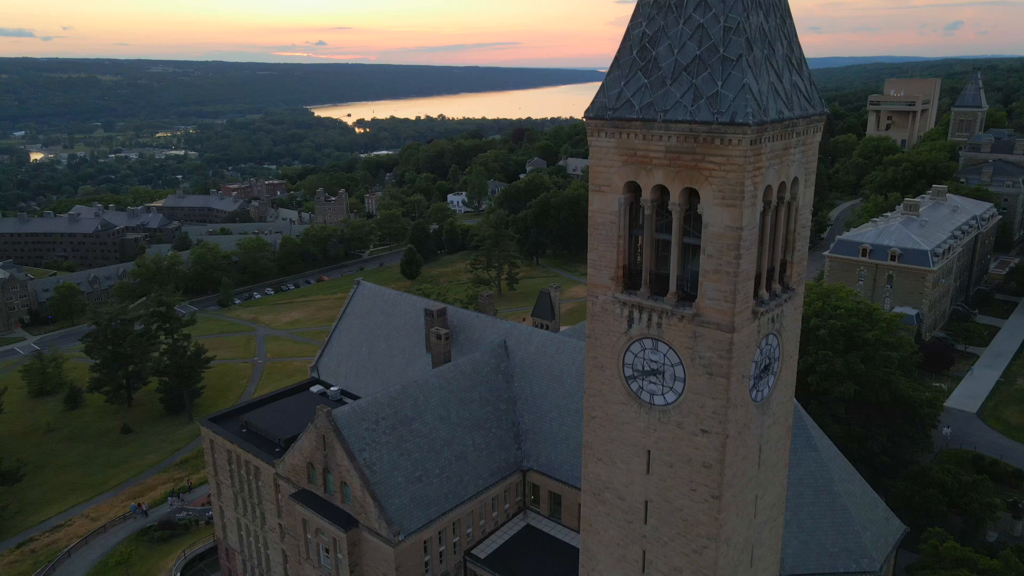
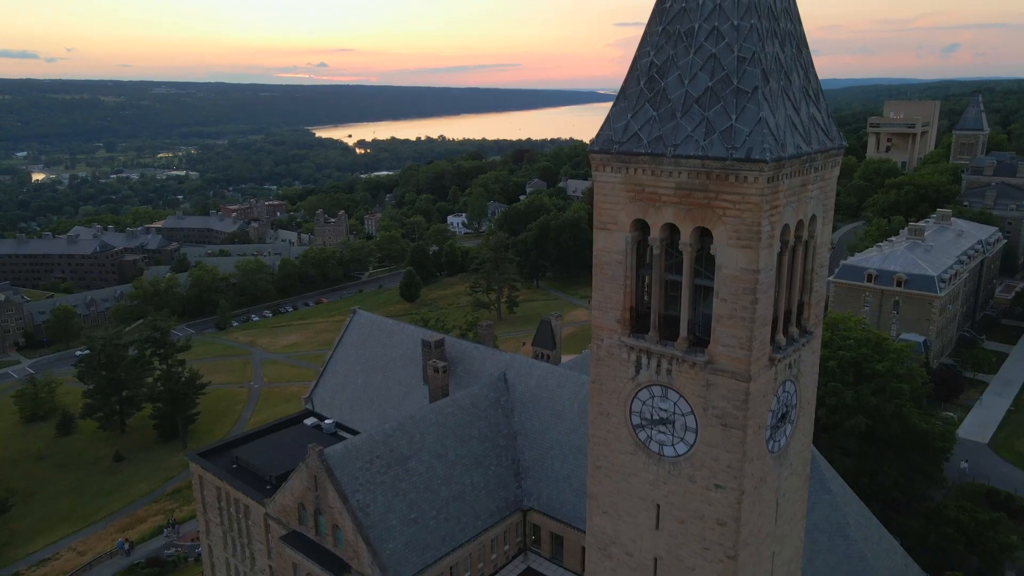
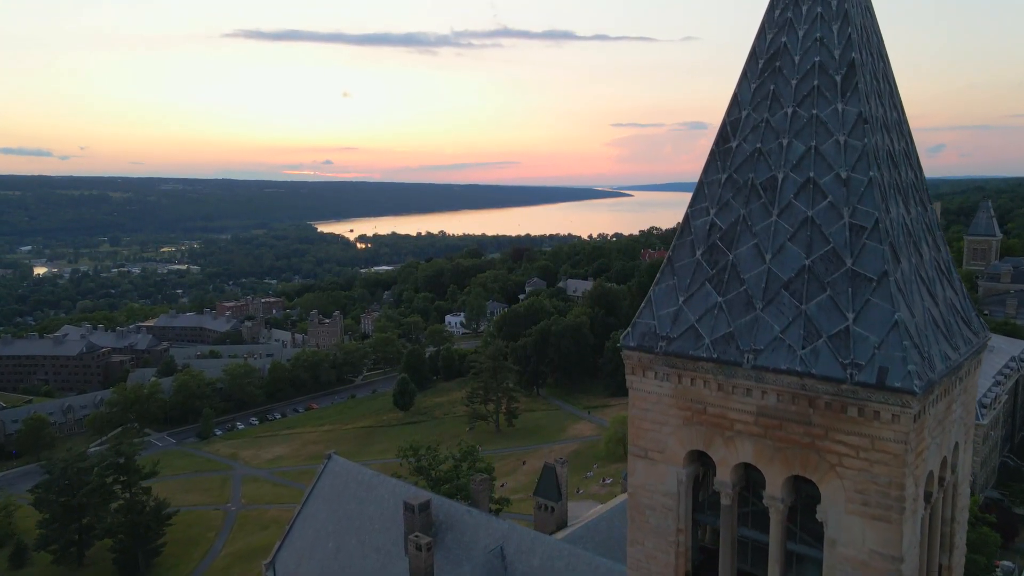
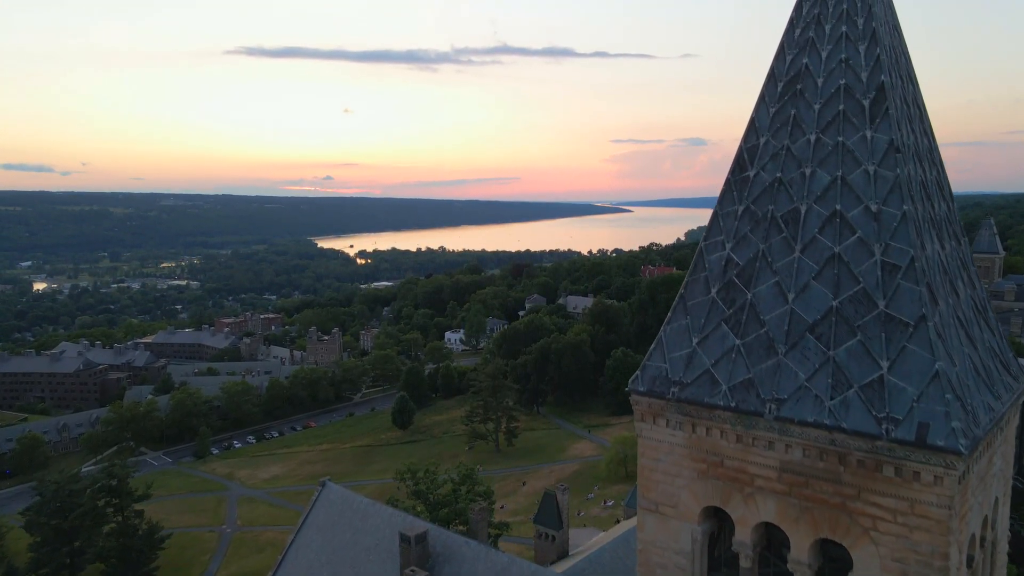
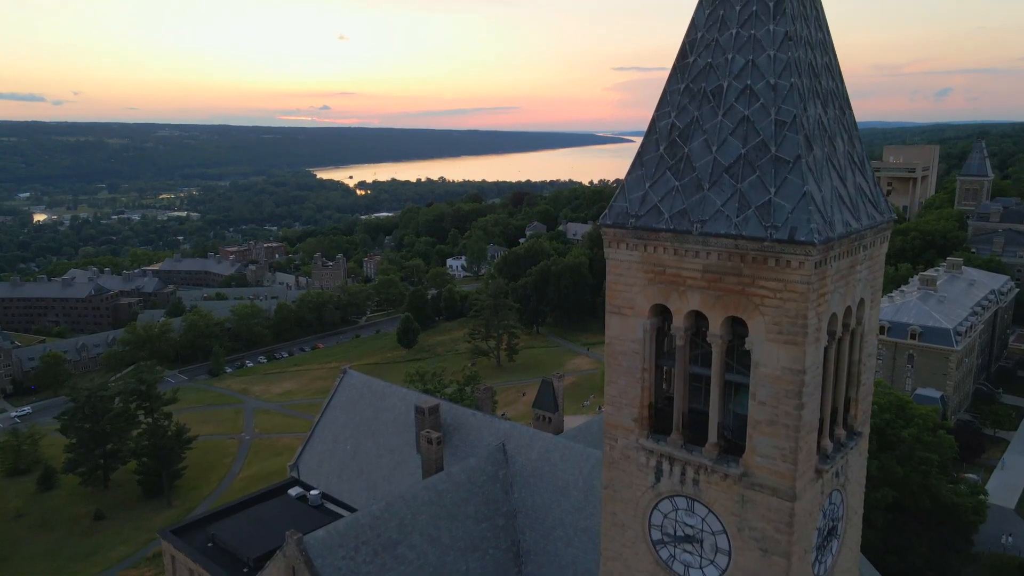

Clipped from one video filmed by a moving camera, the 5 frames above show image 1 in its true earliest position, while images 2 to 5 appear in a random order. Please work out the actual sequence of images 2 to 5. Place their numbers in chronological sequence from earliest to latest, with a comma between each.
2, 5, 3, 4
